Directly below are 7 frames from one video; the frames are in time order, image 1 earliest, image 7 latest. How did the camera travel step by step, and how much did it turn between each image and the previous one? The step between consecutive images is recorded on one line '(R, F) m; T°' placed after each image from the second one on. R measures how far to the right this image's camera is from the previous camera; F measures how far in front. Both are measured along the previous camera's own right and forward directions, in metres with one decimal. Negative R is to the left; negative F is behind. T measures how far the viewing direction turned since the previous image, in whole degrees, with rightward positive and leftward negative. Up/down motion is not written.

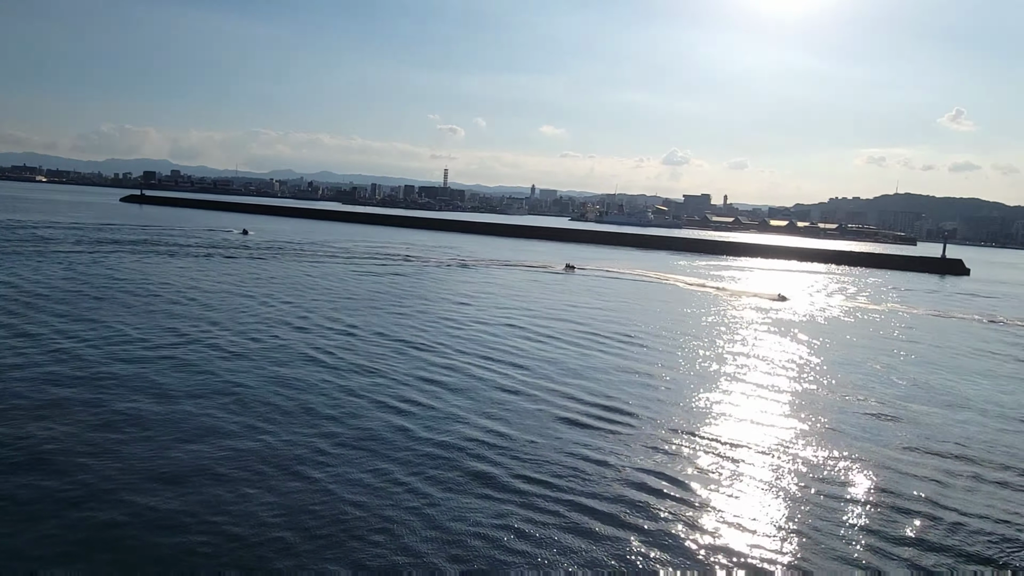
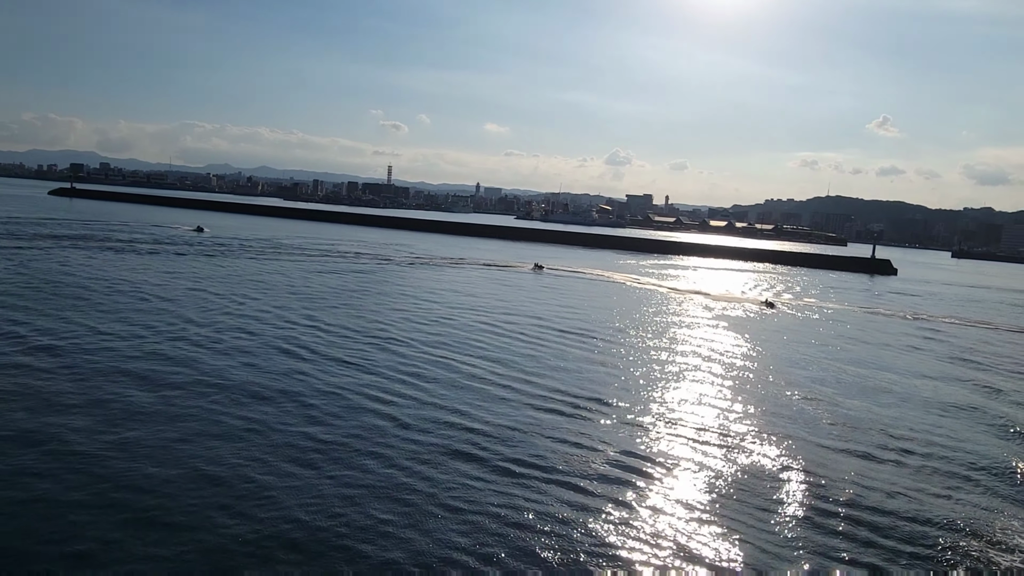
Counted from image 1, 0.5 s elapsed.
(-0.2, -0.2) m; +4°
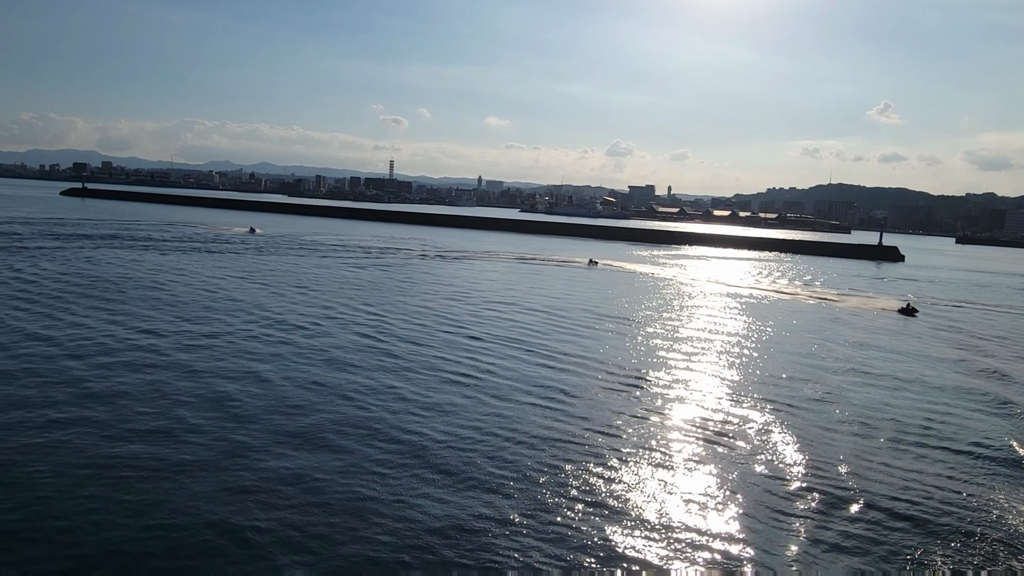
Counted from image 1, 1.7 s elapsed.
(-0.5, -0.6) m; 0°
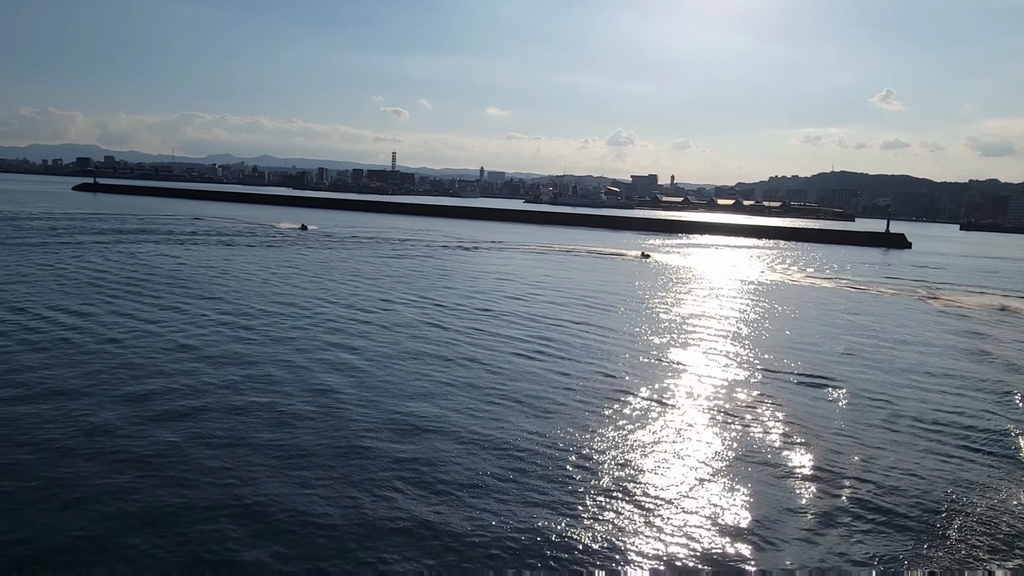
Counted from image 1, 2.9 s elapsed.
(-0.6, -0.6) m; 0°
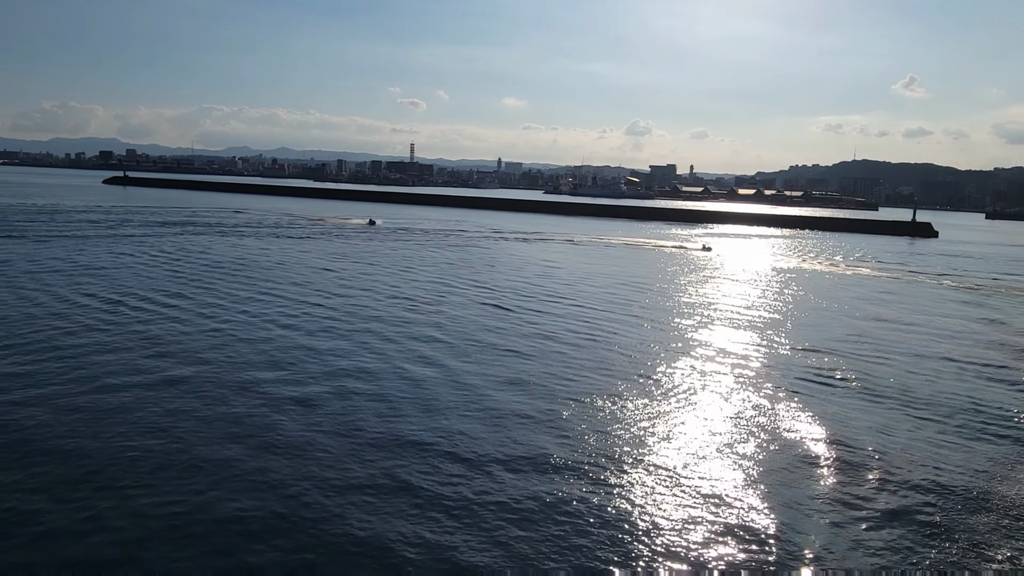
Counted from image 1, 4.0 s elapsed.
(-0.5, -0.5) m; -1°
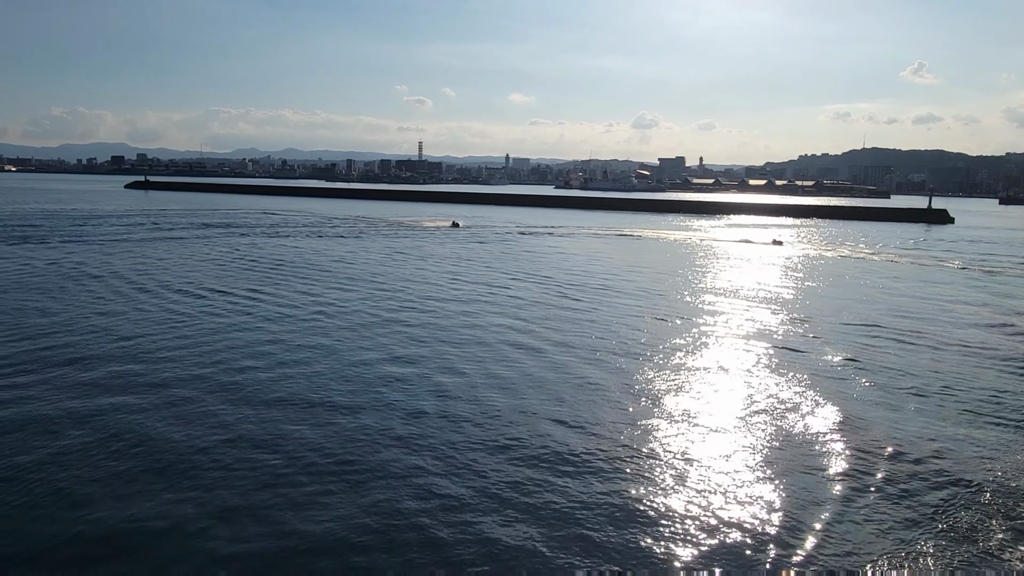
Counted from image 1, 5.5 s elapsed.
(-0.8, -0.8) m; -1°
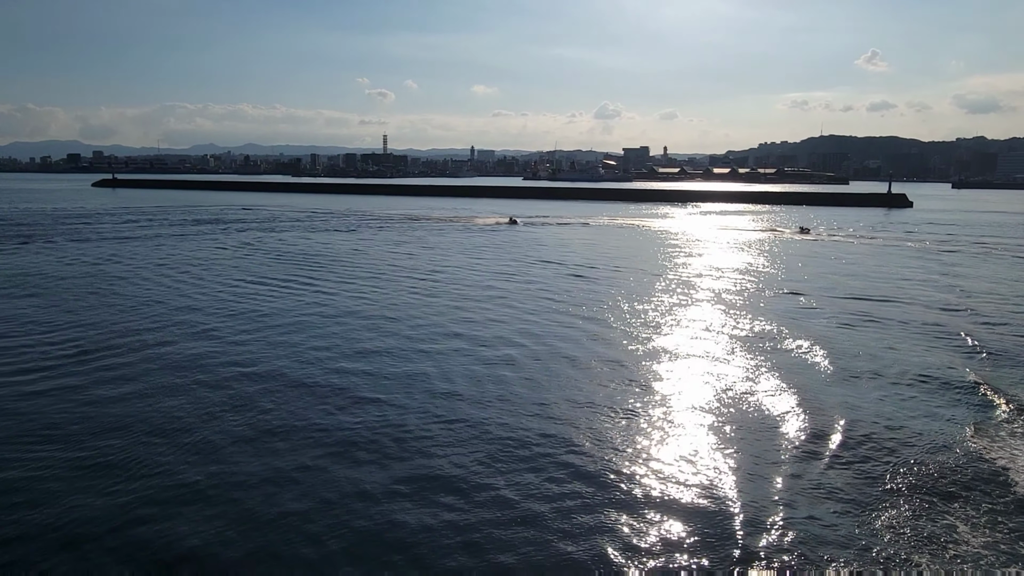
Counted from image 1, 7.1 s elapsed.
(-1.0, -0.9) m; +3°
